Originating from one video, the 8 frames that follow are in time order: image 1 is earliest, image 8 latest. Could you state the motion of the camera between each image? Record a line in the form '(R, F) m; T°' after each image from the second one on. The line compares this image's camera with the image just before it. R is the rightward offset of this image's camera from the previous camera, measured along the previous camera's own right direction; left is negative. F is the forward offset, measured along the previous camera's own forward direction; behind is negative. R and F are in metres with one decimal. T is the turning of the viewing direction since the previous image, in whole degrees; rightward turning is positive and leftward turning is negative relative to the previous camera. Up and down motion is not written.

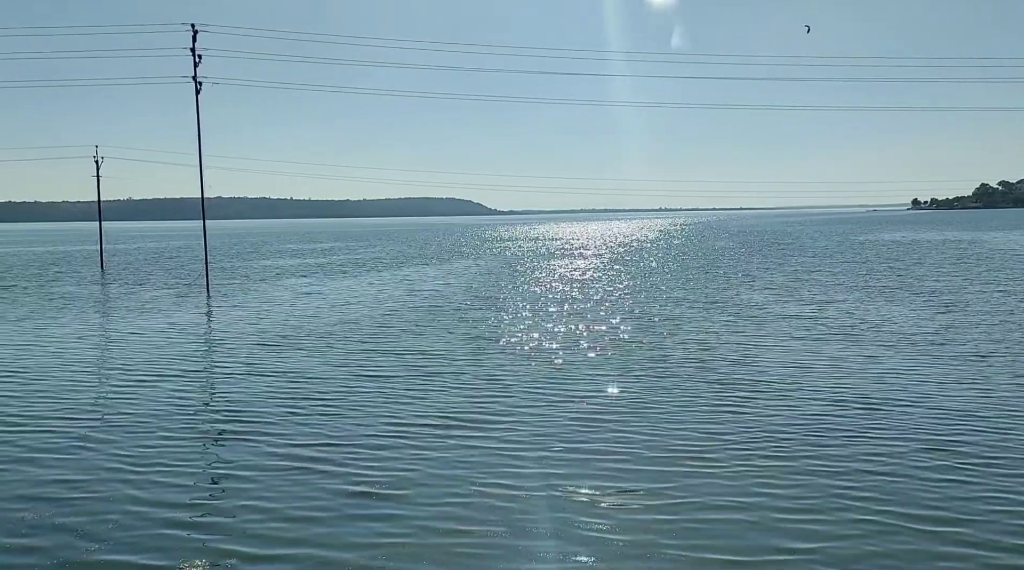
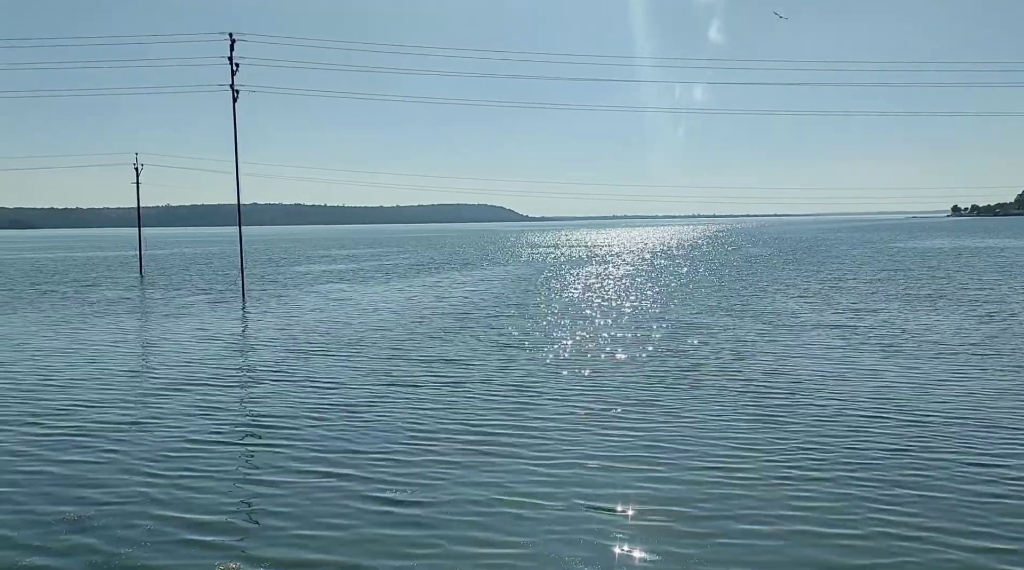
(0.0, +0.3) m; -2°
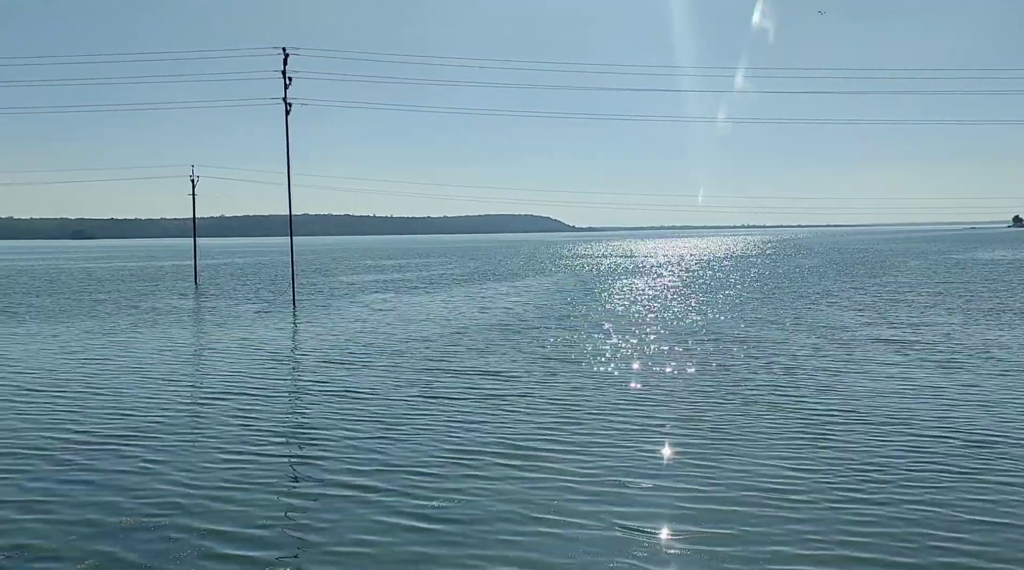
(+0.1, +0.5) m; -3°
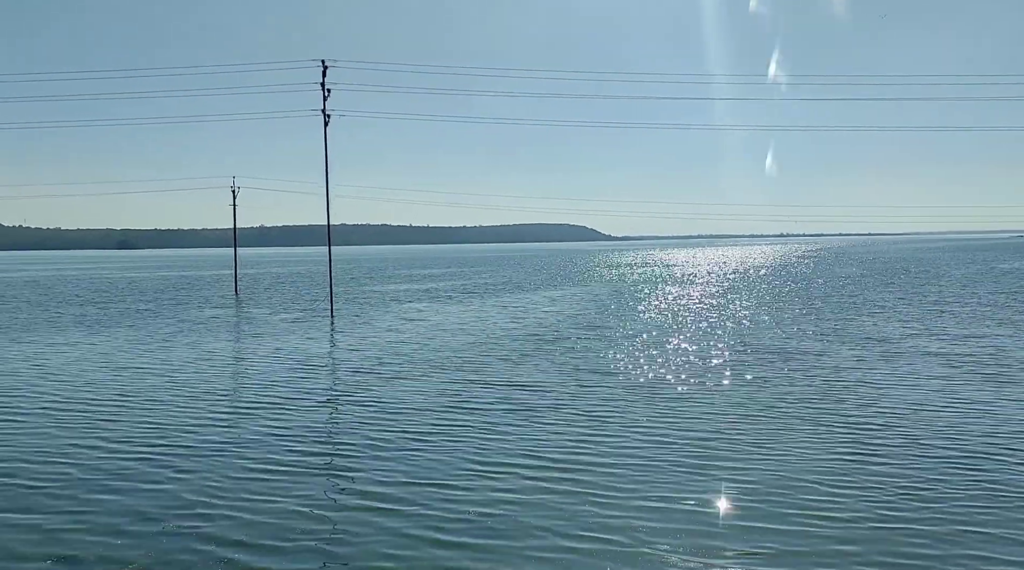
(+0.1, +0.4) m; -2°
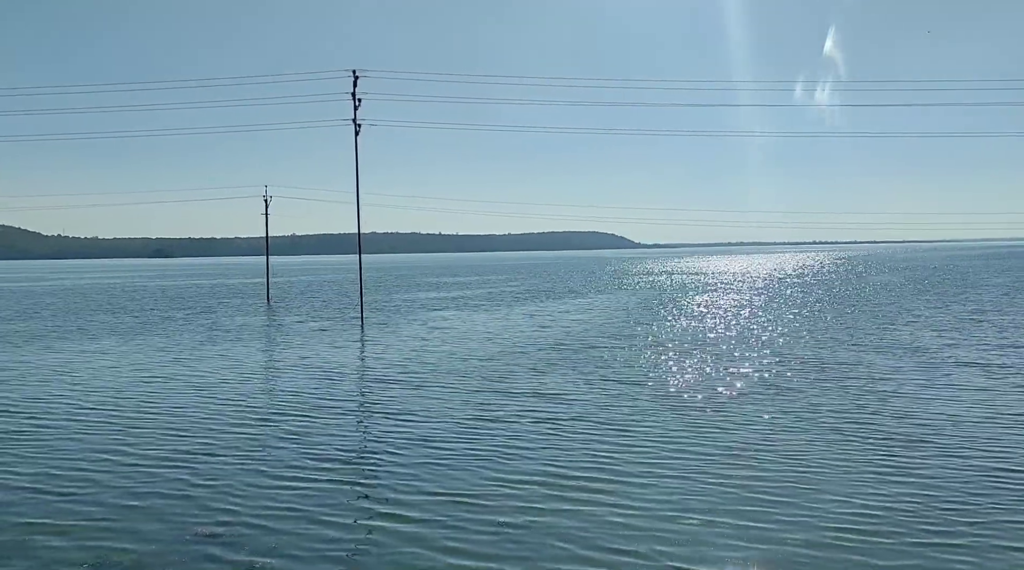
(+0.1, +0.3) m; -2°
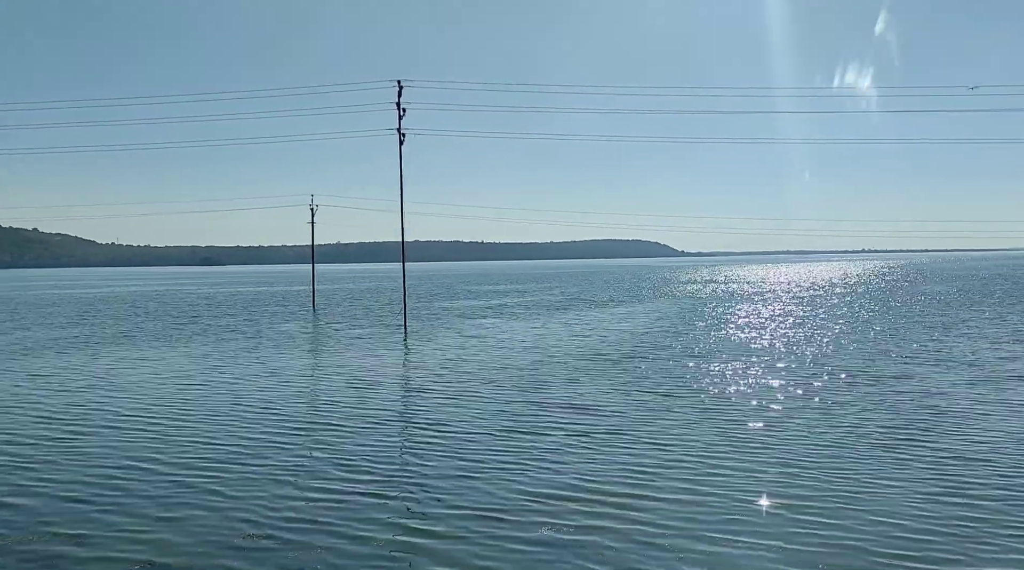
(+0.1, +0.5) m; -3°
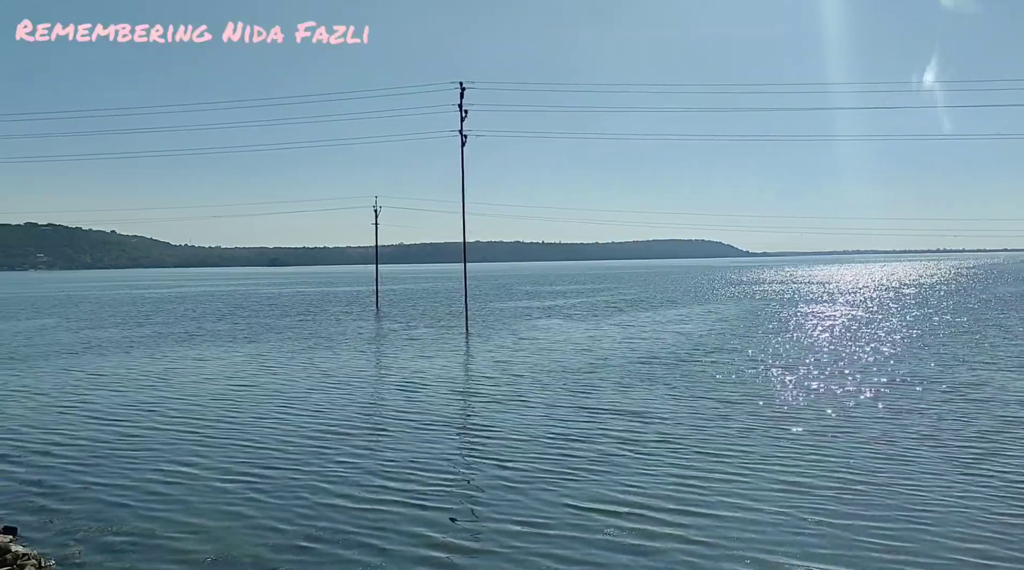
(+0.2, +0.6) m; -4°
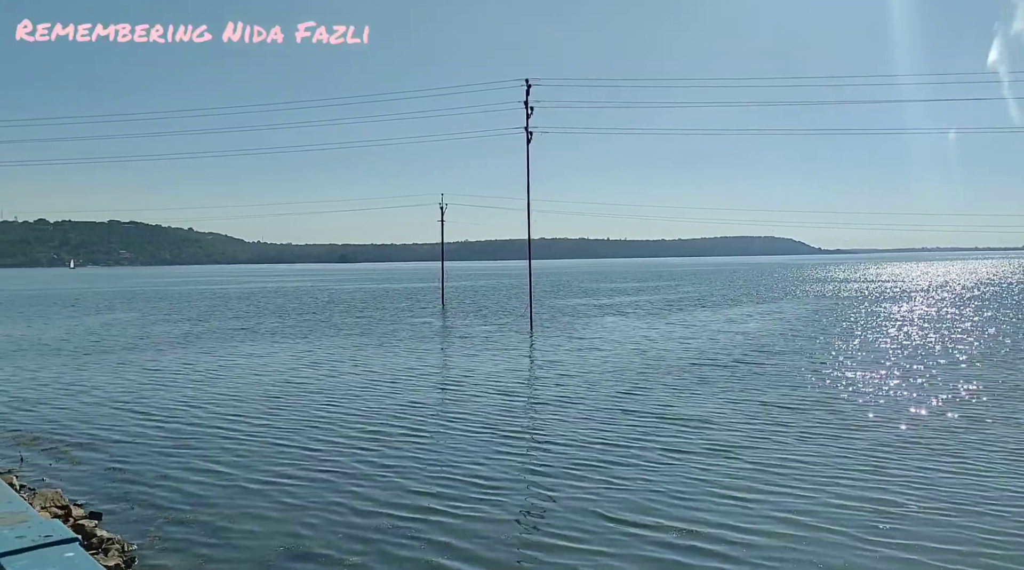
(+0.4, +0.6) m; -4°
